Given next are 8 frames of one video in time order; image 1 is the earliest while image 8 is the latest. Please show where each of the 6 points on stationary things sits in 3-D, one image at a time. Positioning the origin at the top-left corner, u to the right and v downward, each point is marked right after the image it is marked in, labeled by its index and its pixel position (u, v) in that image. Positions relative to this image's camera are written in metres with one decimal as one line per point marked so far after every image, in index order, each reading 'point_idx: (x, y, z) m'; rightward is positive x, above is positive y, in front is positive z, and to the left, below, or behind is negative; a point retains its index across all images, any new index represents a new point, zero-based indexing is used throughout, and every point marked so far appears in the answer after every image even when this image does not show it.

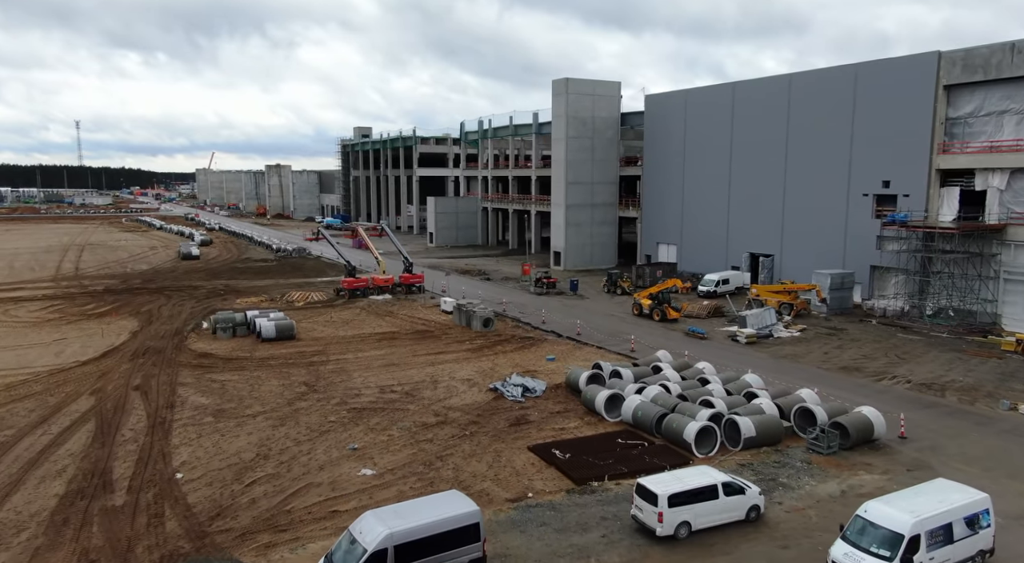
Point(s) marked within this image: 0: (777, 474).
0: (+4.9, -3.6, +14.5) m
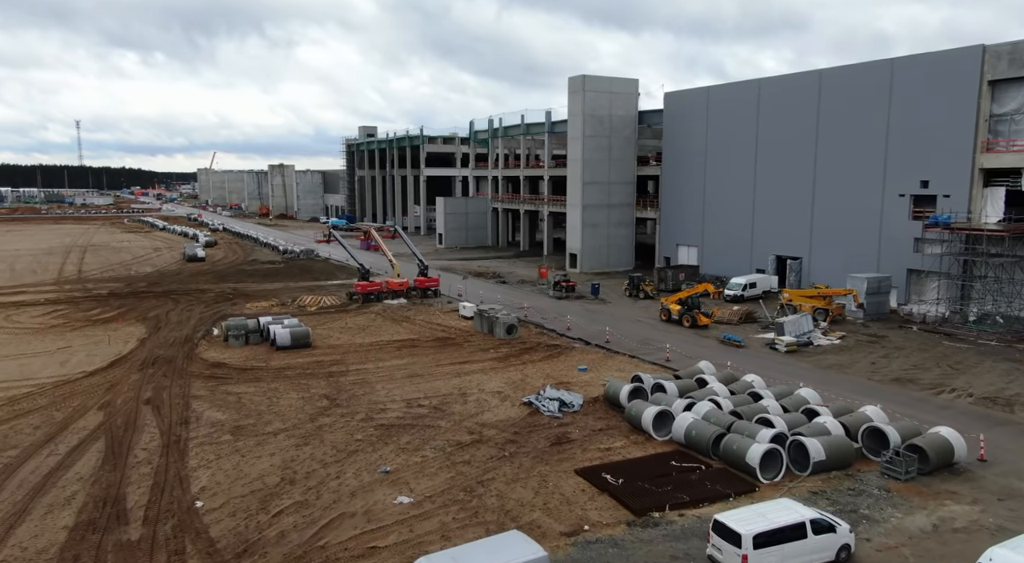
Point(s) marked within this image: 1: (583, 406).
0: (+5.8, -3.8, +13.2) m
1: (+1.8, -3.2, +19.9) m
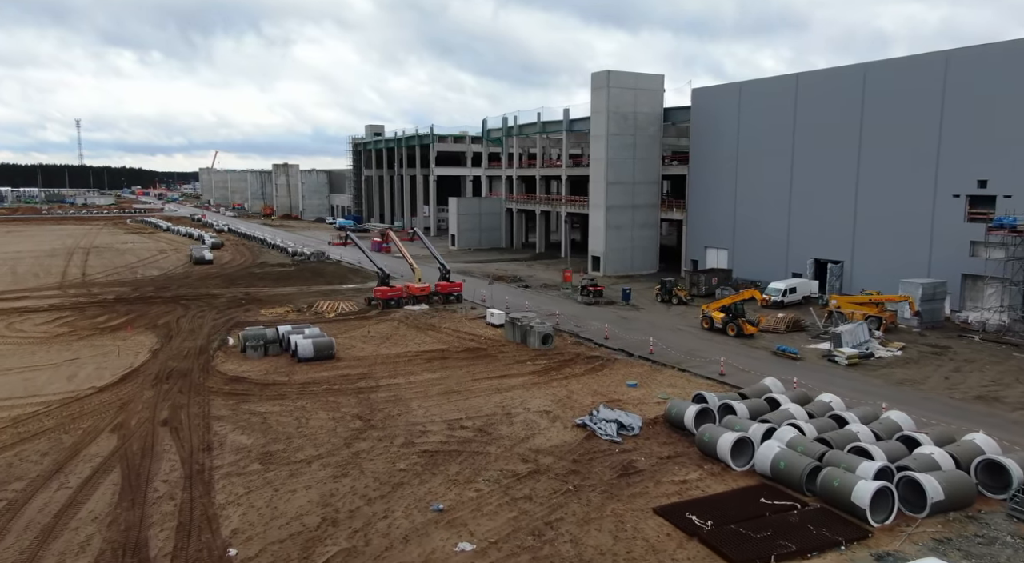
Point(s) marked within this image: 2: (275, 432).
0: (+7.1, -4.0, +11.5) m
1: (+3.0, -3.4, +18.1) m
2: (-5.6, -3.6, +18.3) m
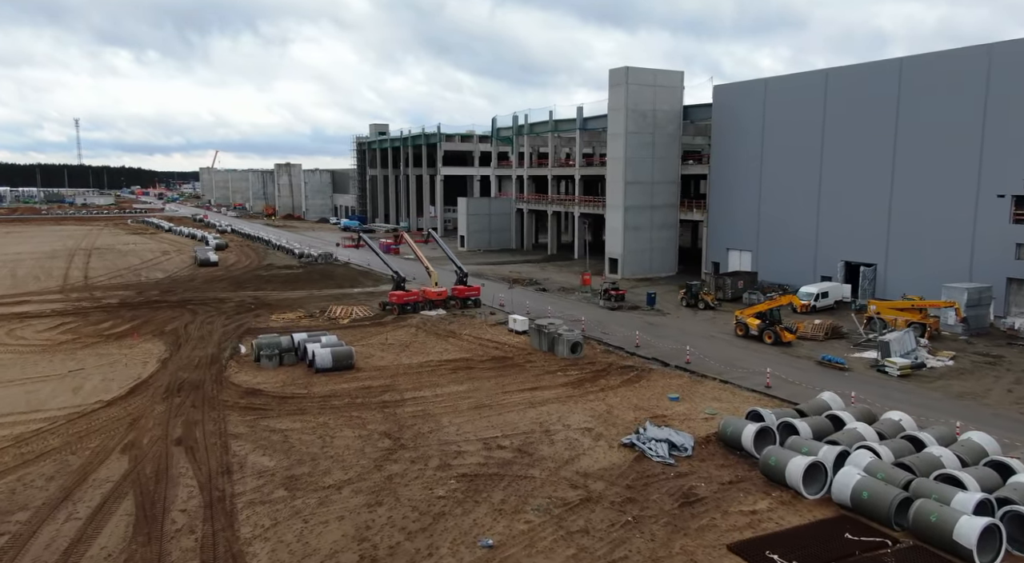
0: (+8.0, -4.2, +10.2) m
1: (+4.0, -3.6, +16.8) m
2: (-4.7, -3.7, +17.0) m
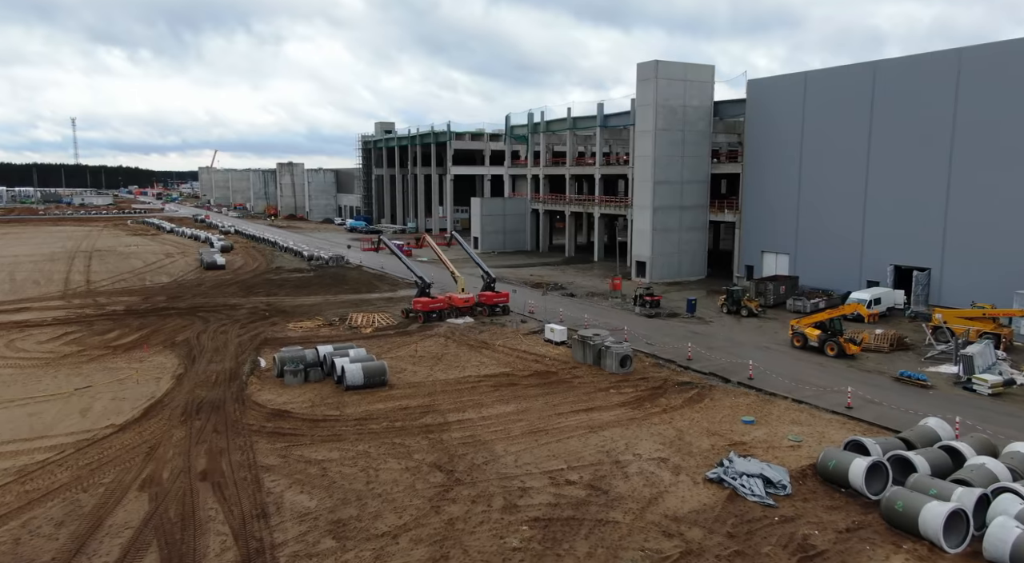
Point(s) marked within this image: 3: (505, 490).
0: (+9.4, -4.5, +8.2) m
1: (+5.3, -3.8, +14.8) m
2: (-3.3, -4.0, +14.9) m
3: (-0.1, -4.0, +14.9) m
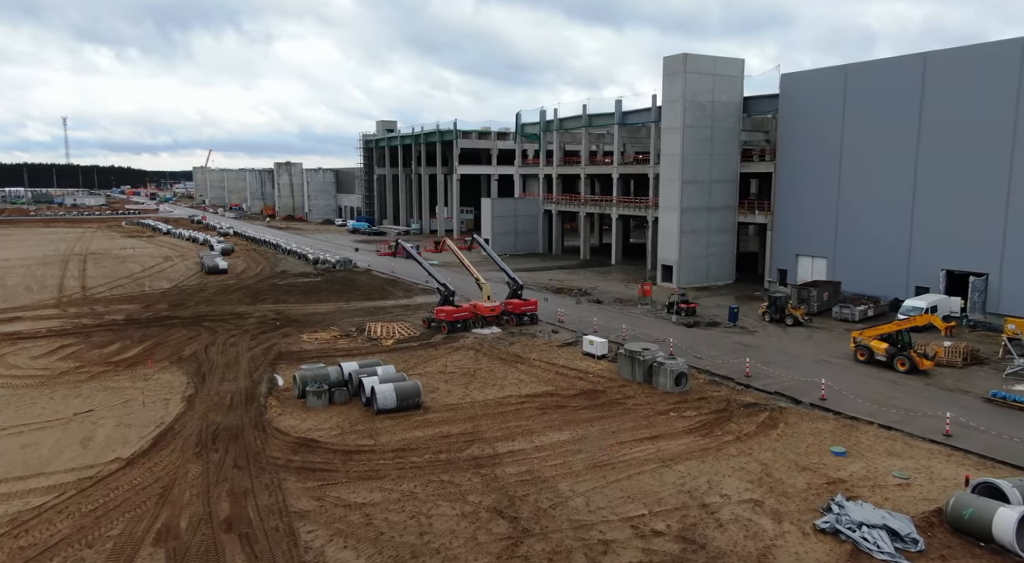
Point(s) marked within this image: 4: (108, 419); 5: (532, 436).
0: (+10.8, -4.7, +6.1) m
1: (+6.7, -4.1, +12.6) m
2: (-2.0, -4.3, +12.7) m
3: (+1.2, -4.3, +12.8) m
4: (-10.1, -3.4, +19.5) m
5: (+0.5, -3.6, +18.1) m
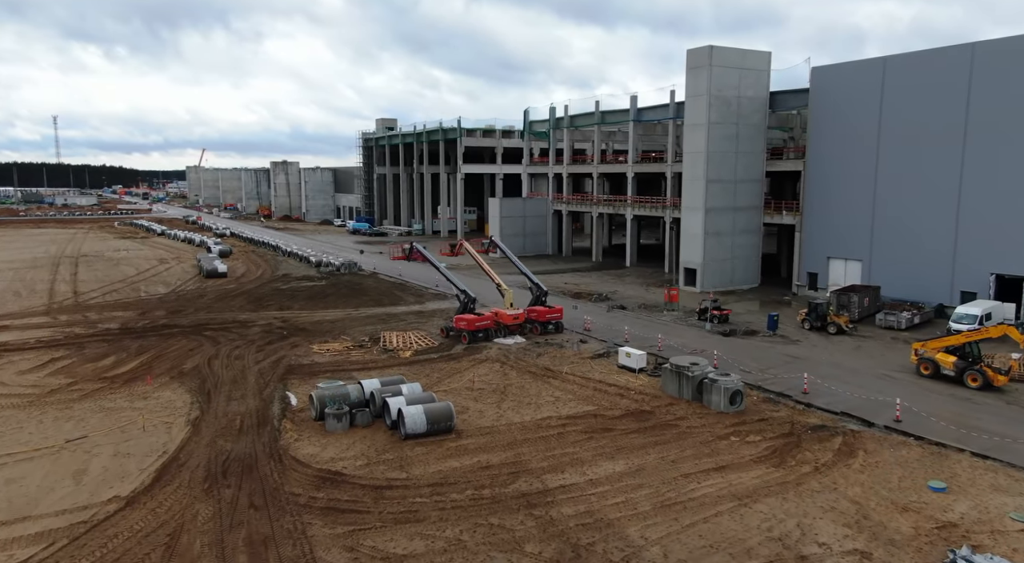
0: (+11.9, -5.0, +4.1) m
1: (+7.7, -4.4, +10.7) m
2: (-0.9, -4.5, +10.7) m
3: (+2.2, -4.5, +10.8) m
4: (-9.1, -3.7, +17.4) m
5: (+1.5, -3.8, +16.1) m
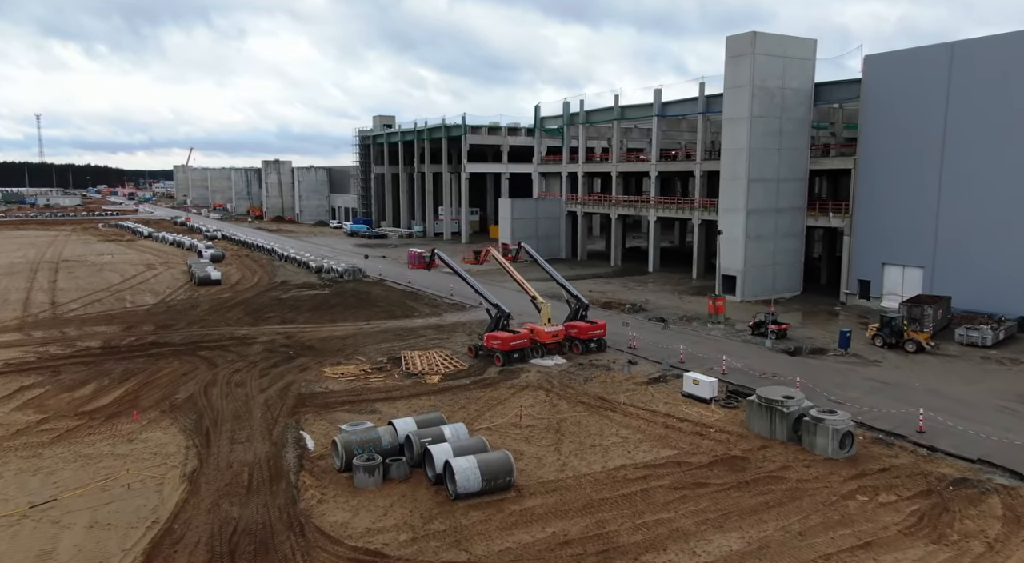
0: (+13.5, -5.4, +0.9) m
1: (+9.2, -4.8, +7.3) m
2: (+0.6, -5.0, +7.2) m
3: (+3.7, -4.9, +7.3) m
4: (-7.7, -4.1, +13.8) m
5: (+2.9, -4.3, +12.7) m
